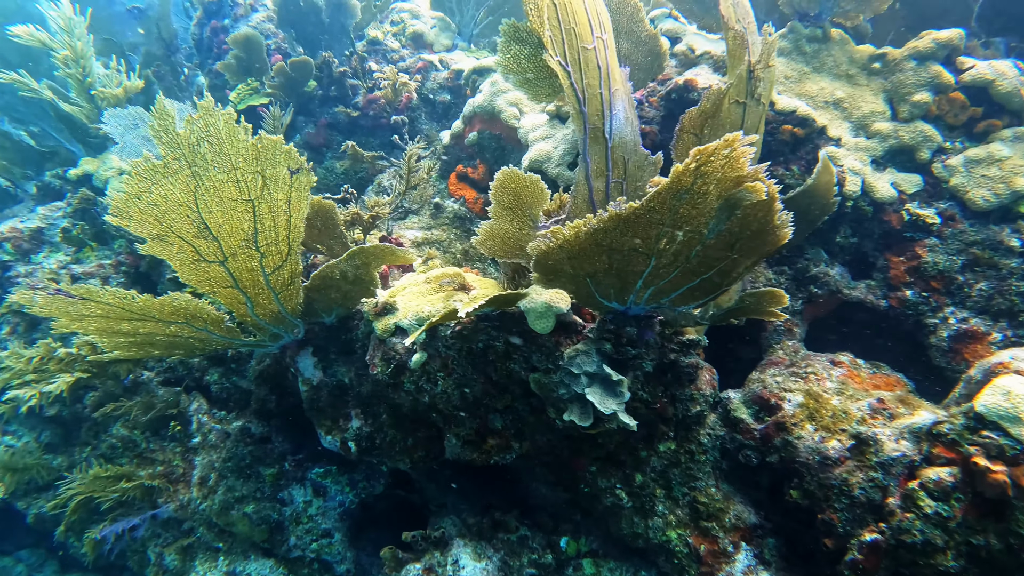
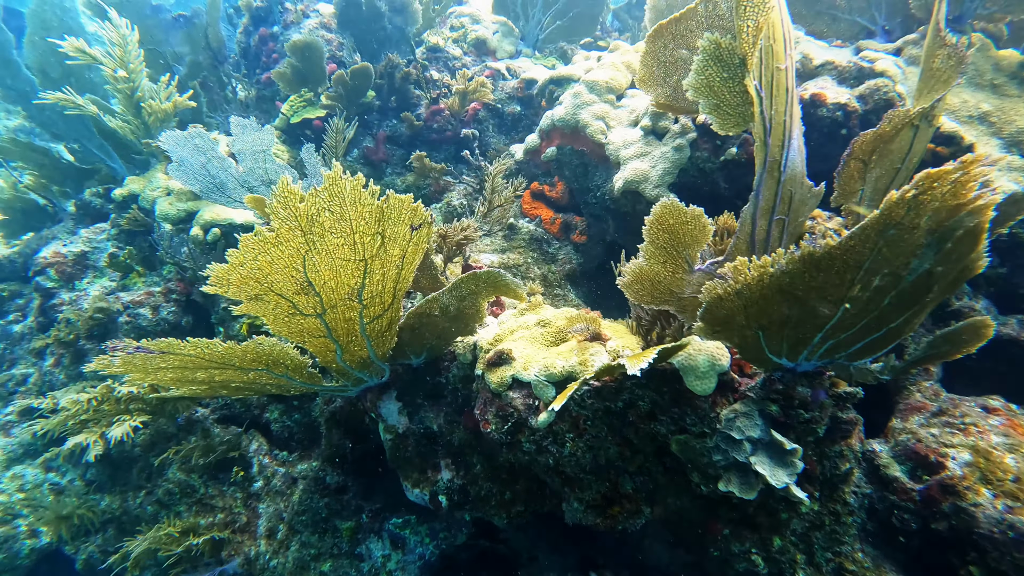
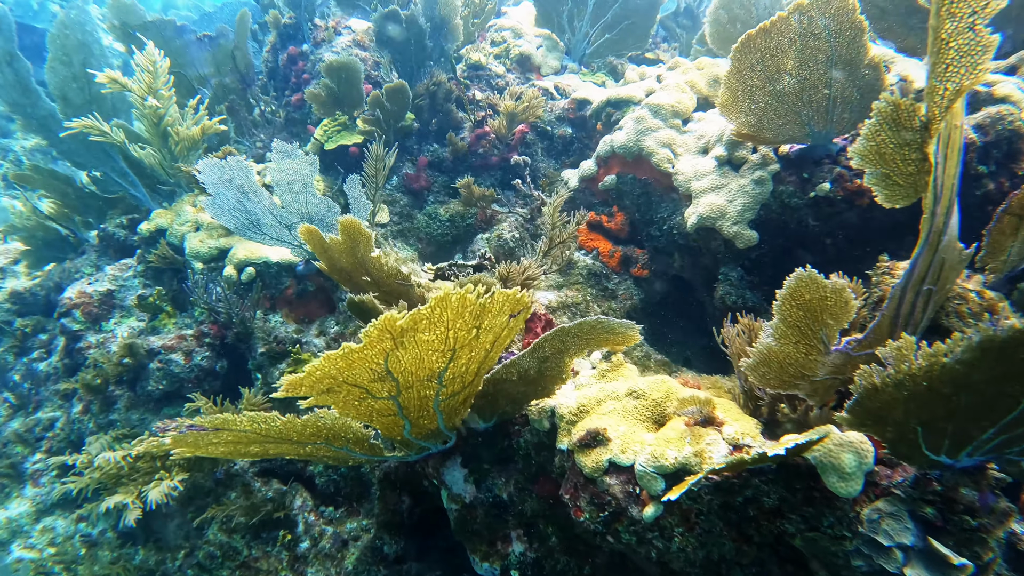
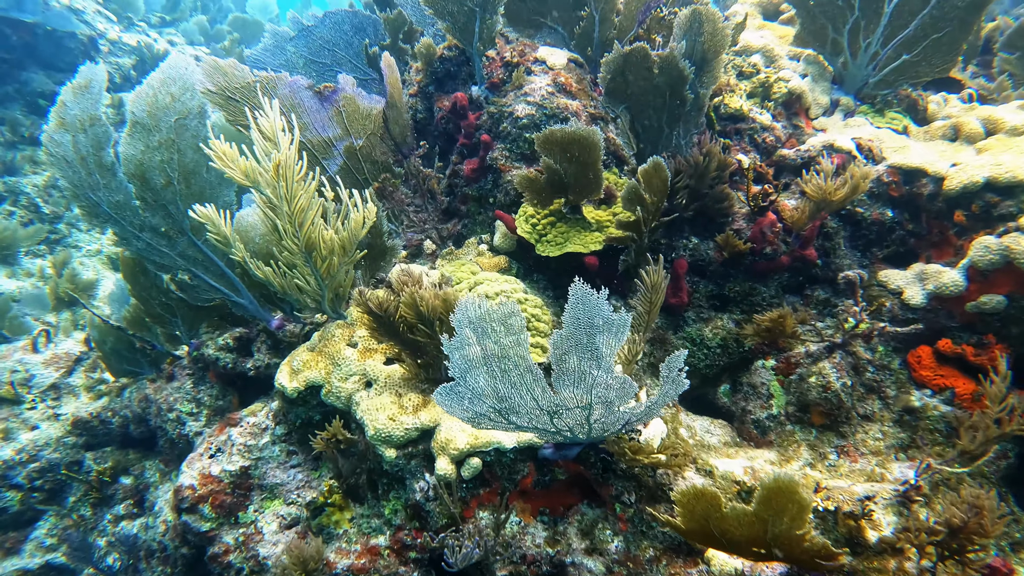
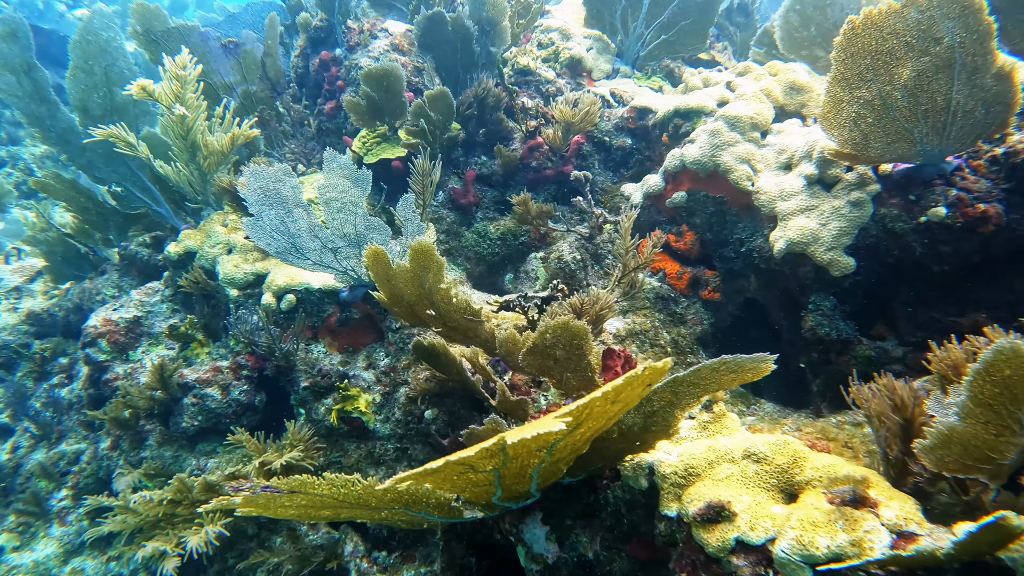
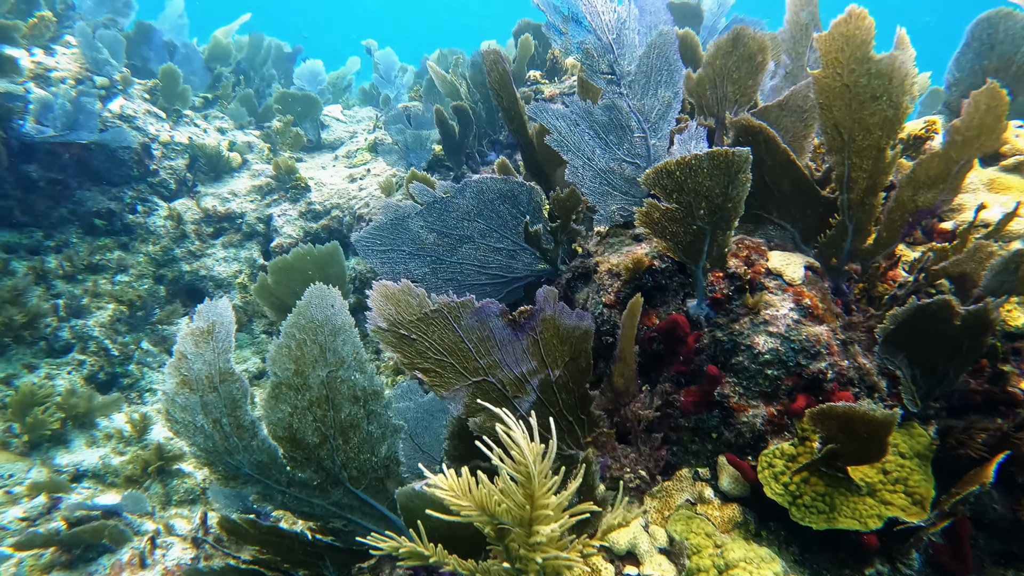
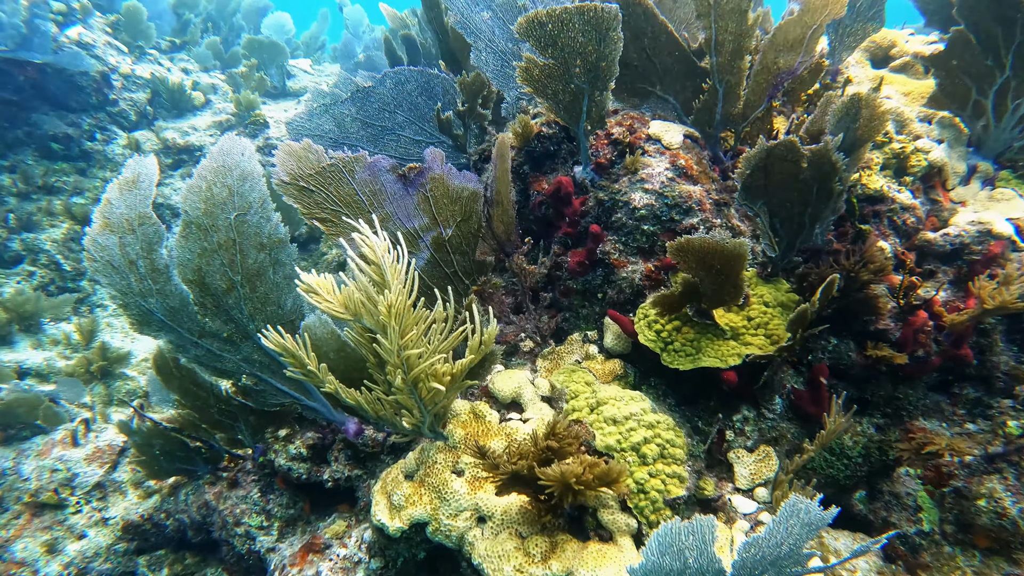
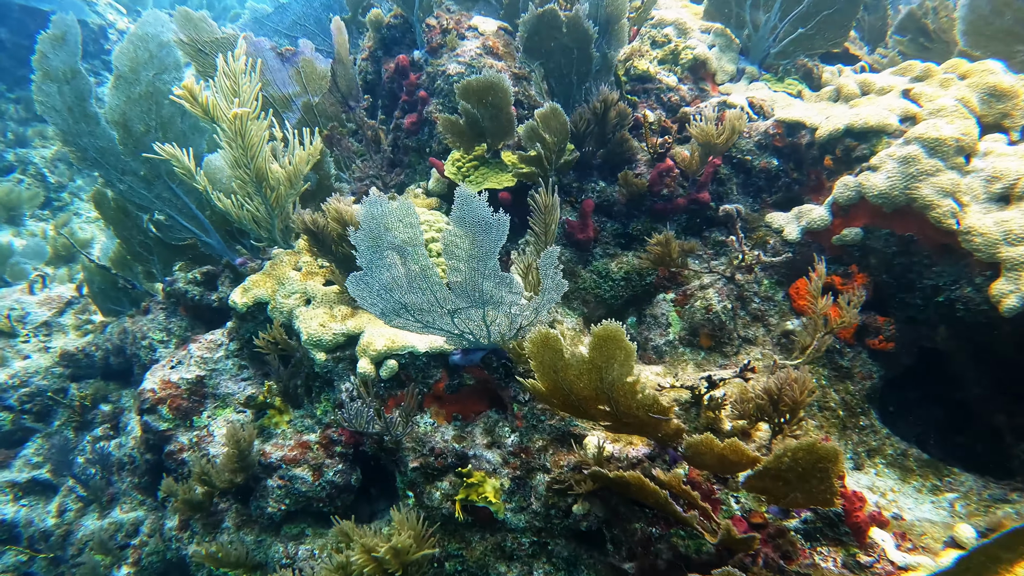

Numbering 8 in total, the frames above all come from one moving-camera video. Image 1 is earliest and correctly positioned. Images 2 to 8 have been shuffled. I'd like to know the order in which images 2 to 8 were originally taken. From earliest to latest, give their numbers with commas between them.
2, 3, 5, 8, 4, 7, 6
